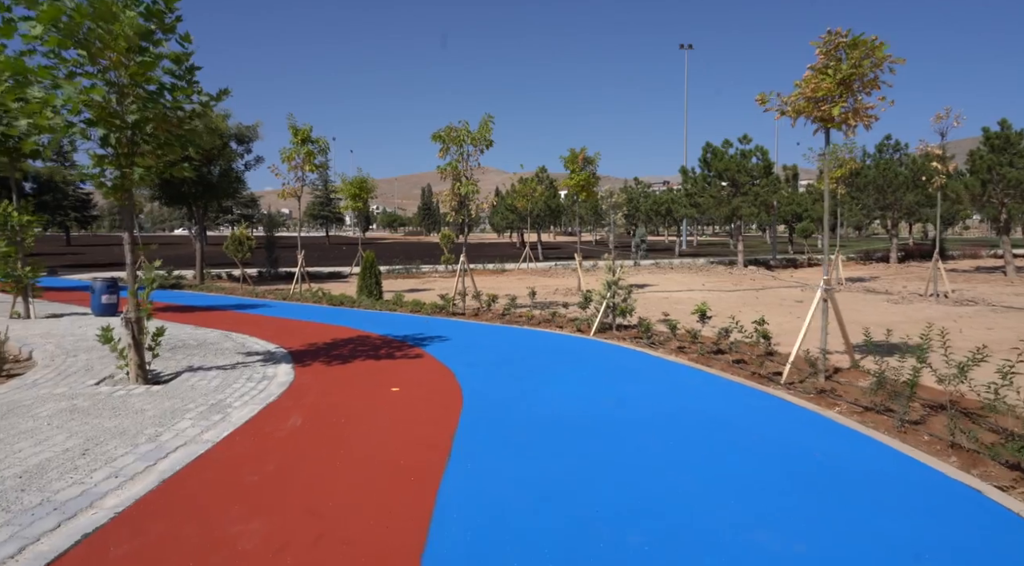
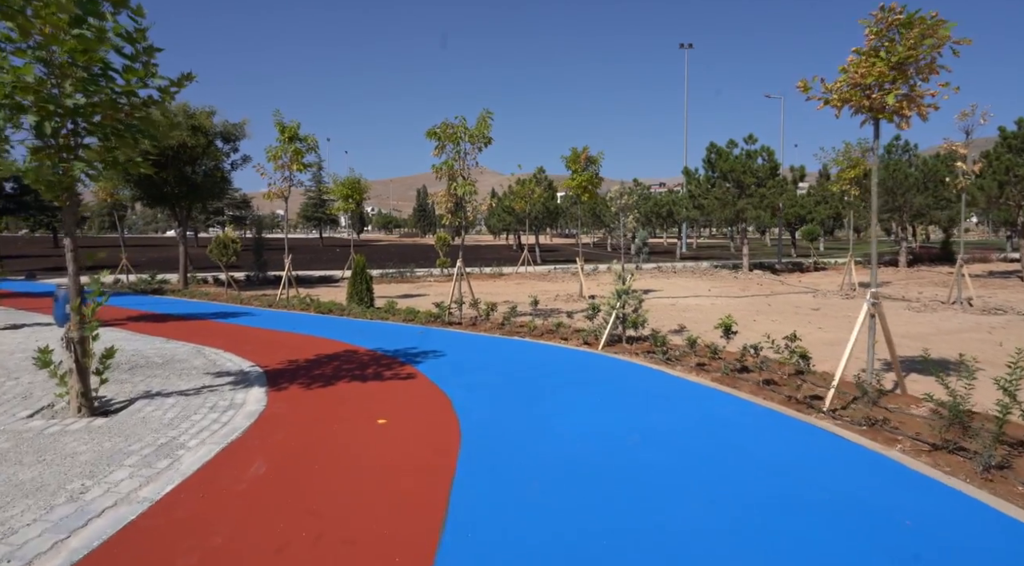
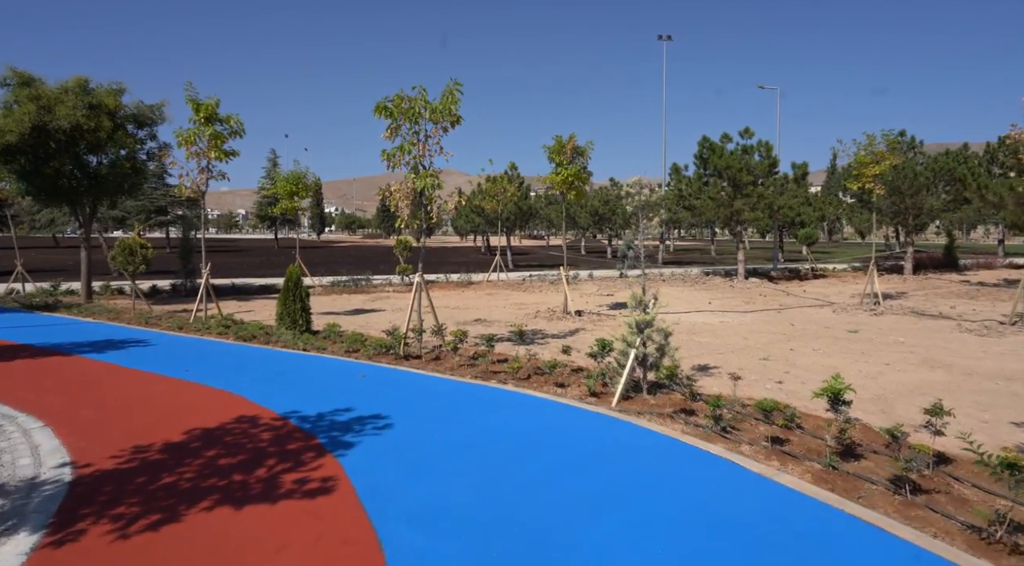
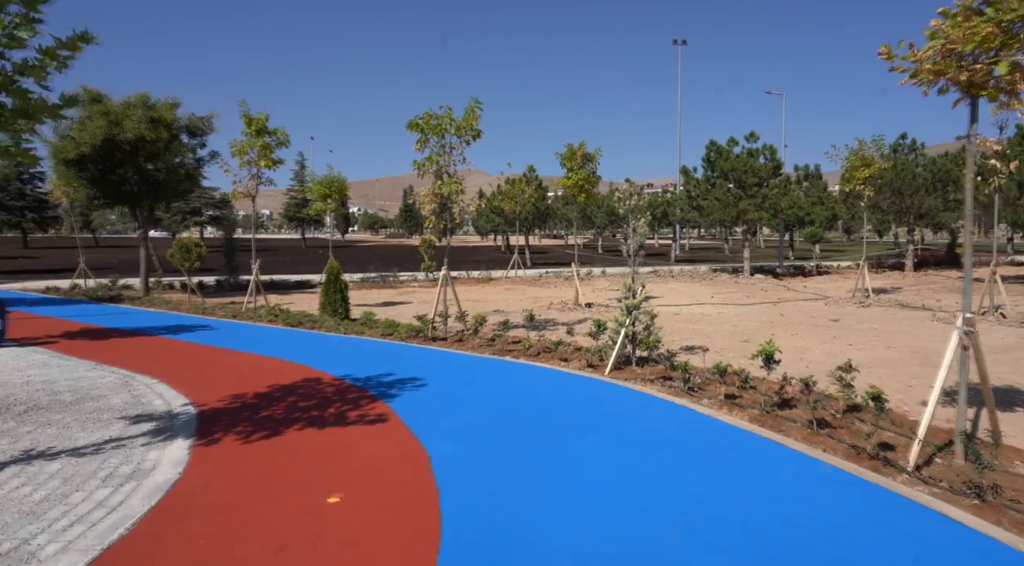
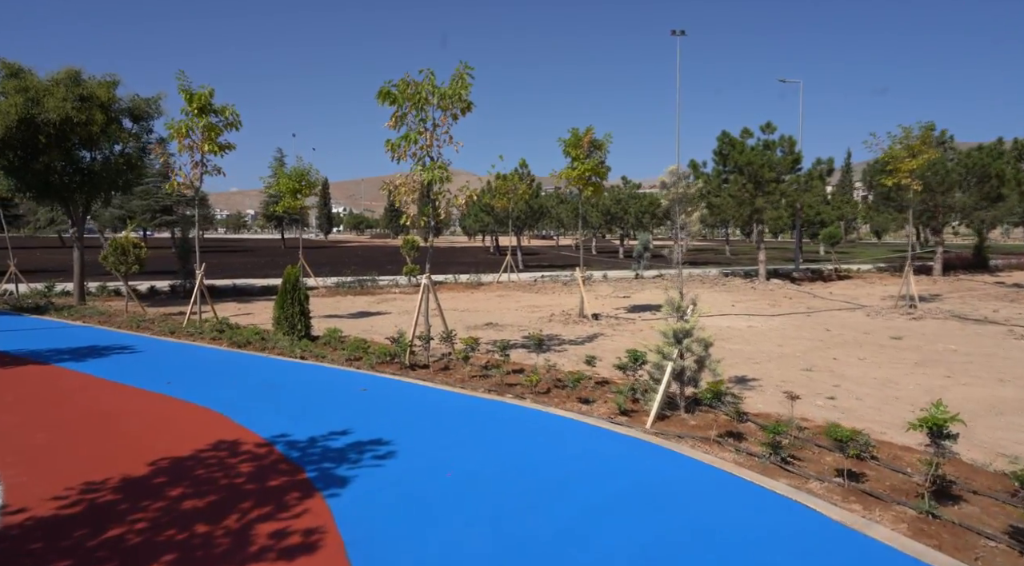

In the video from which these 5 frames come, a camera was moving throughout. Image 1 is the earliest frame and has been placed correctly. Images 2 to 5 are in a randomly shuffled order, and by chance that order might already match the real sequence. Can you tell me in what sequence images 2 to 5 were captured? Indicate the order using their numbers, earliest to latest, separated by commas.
2, 4, 3, 5
